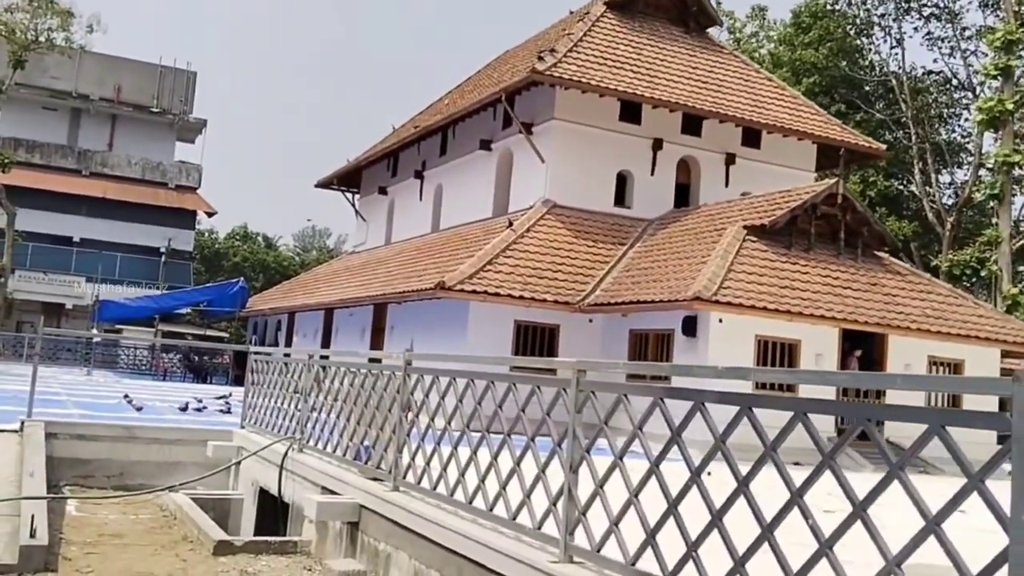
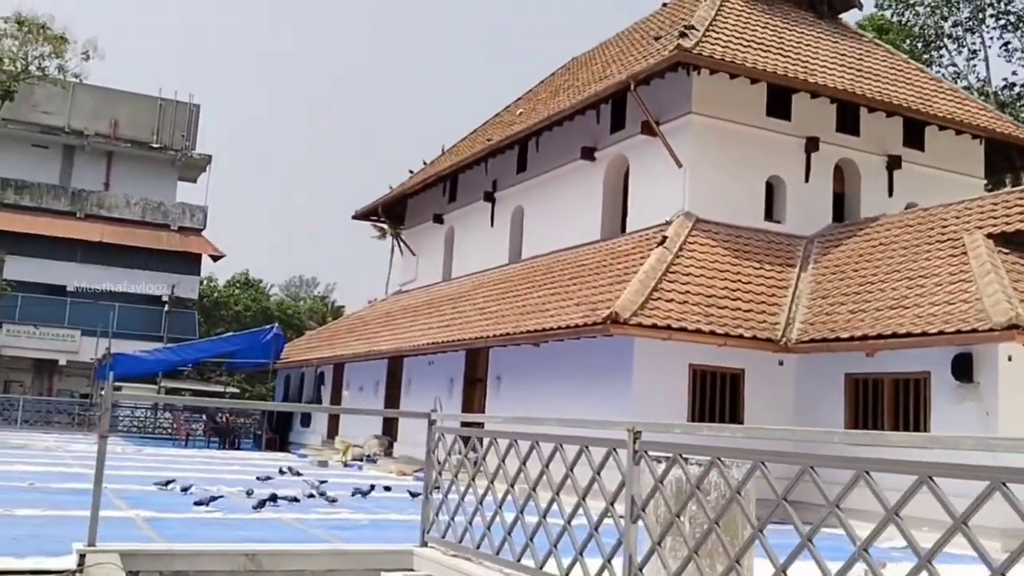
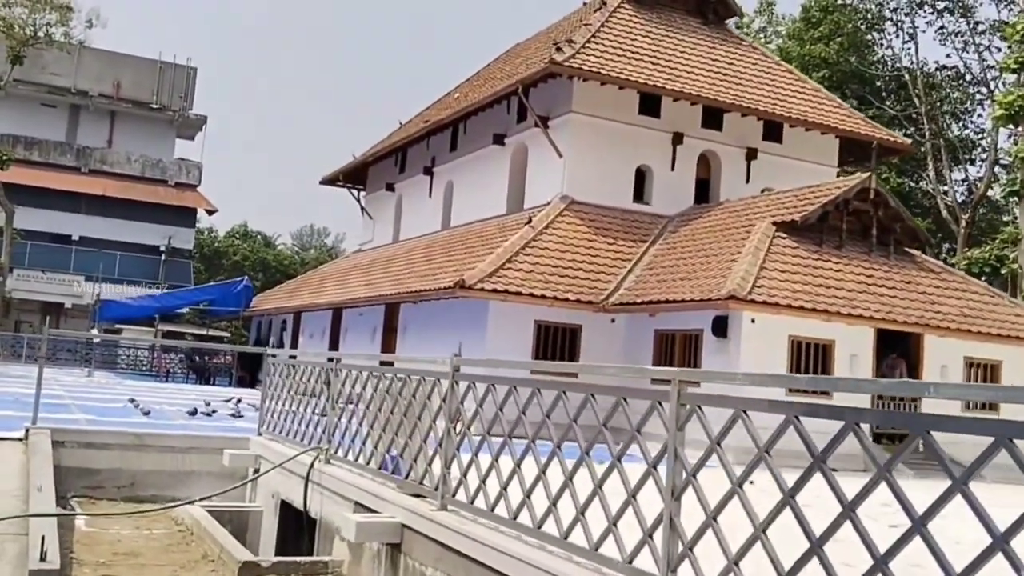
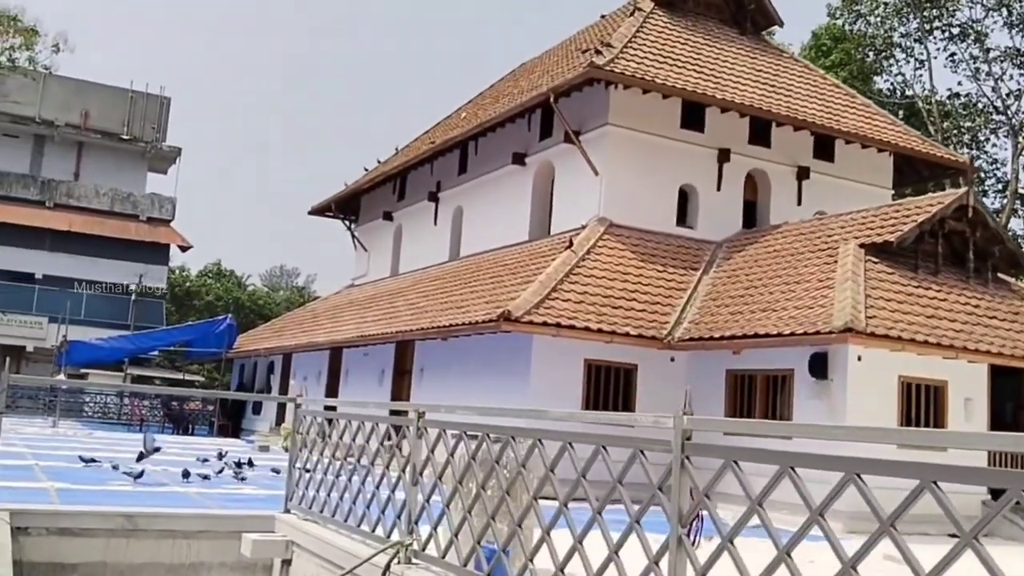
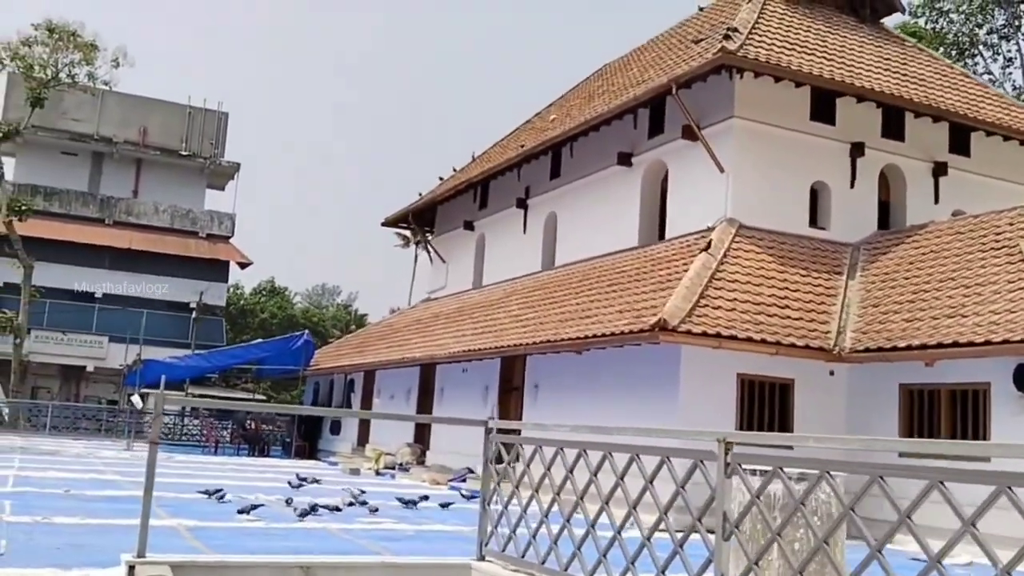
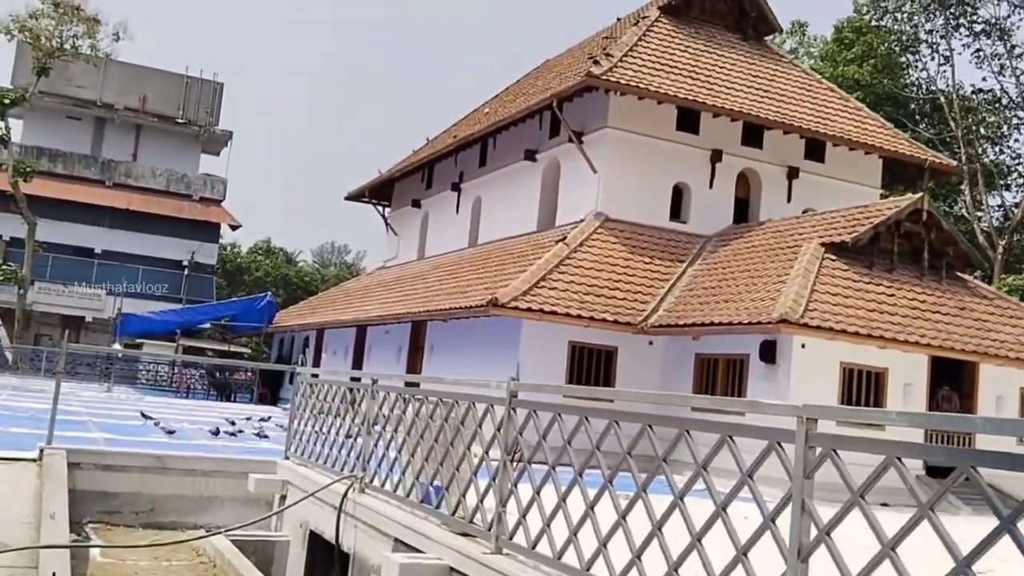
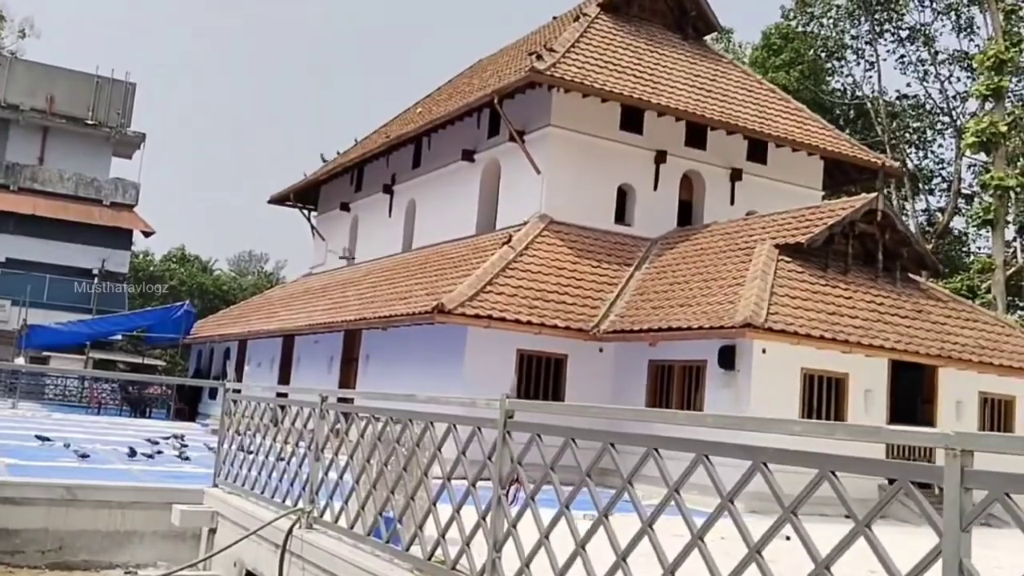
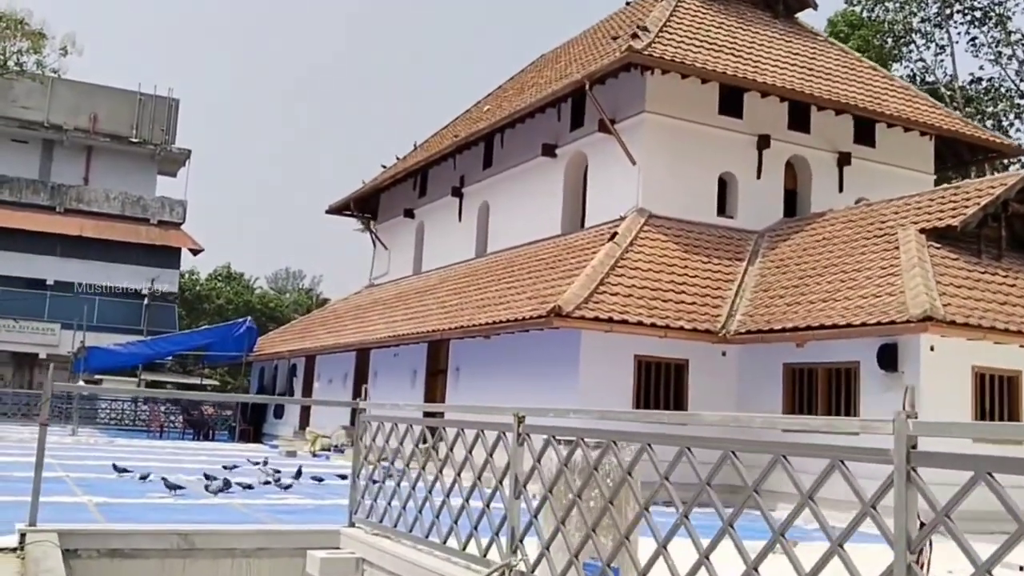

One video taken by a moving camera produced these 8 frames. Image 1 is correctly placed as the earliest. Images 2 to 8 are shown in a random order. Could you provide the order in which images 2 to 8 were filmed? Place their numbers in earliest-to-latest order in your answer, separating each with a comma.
3, 6, 7, 4, 8, 2, 5
